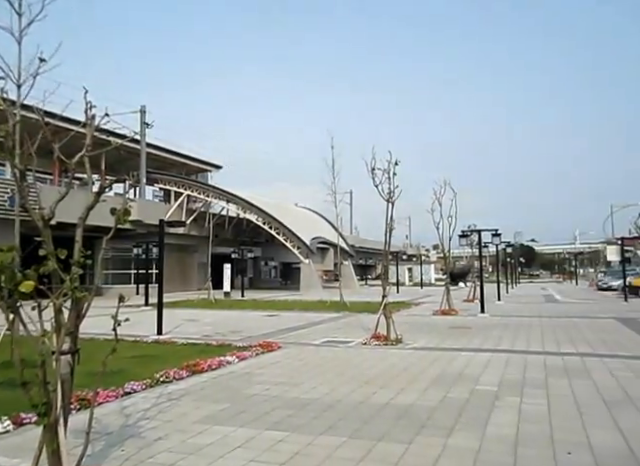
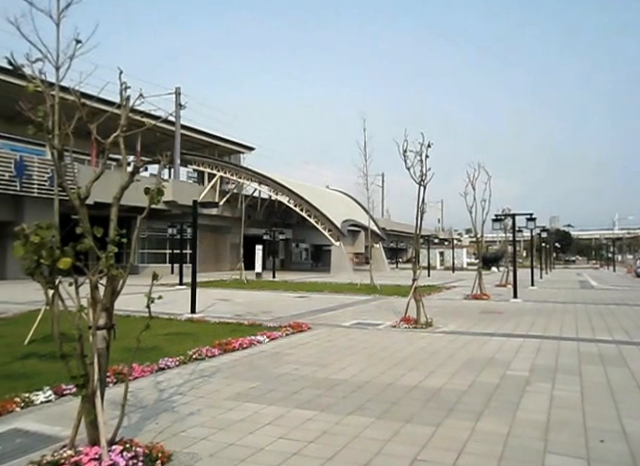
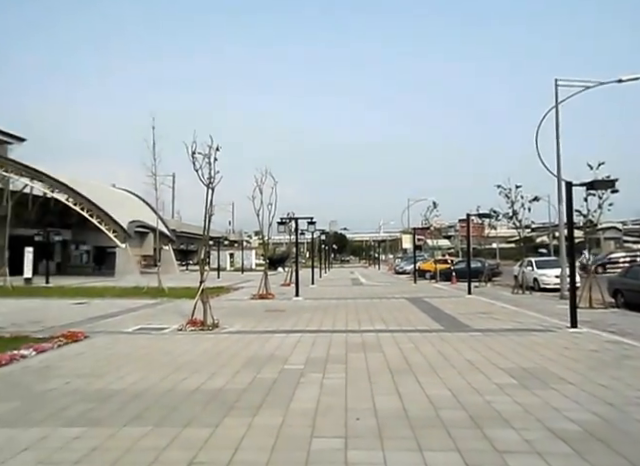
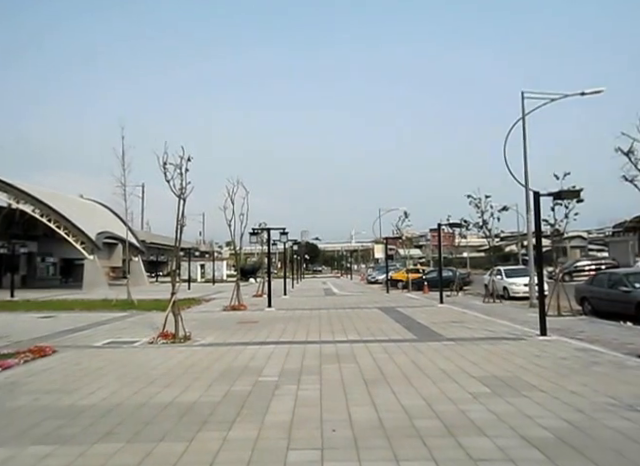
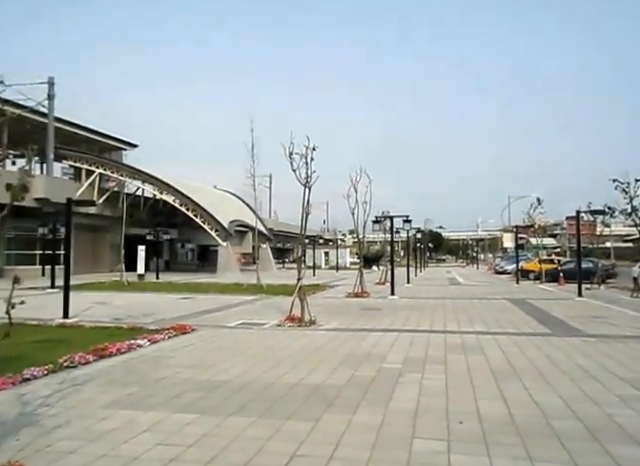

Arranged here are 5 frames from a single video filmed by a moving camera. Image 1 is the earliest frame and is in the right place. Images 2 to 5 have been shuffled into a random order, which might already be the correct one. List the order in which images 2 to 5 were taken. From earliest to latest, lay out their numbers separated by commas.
4, 3, 5, 2
